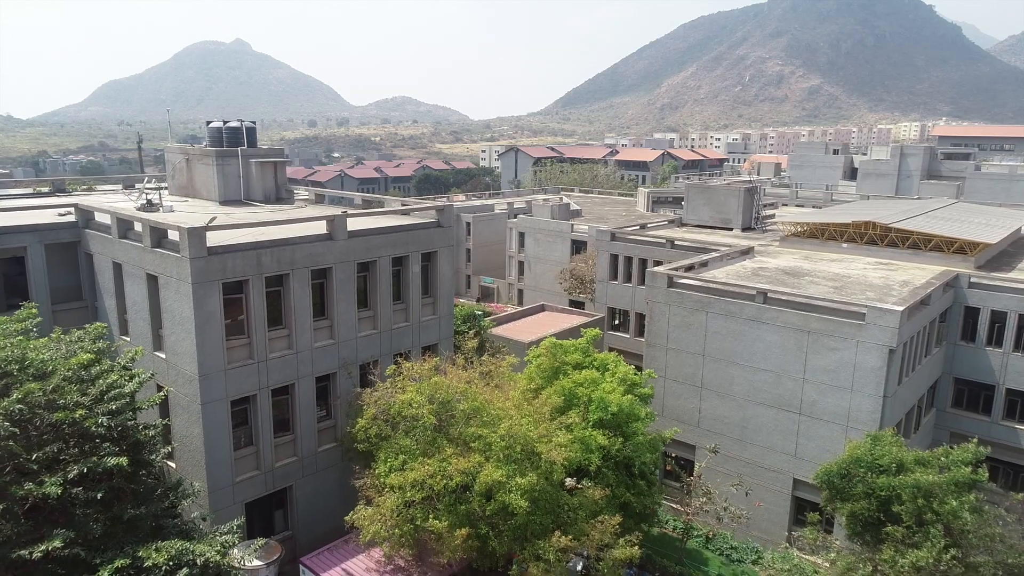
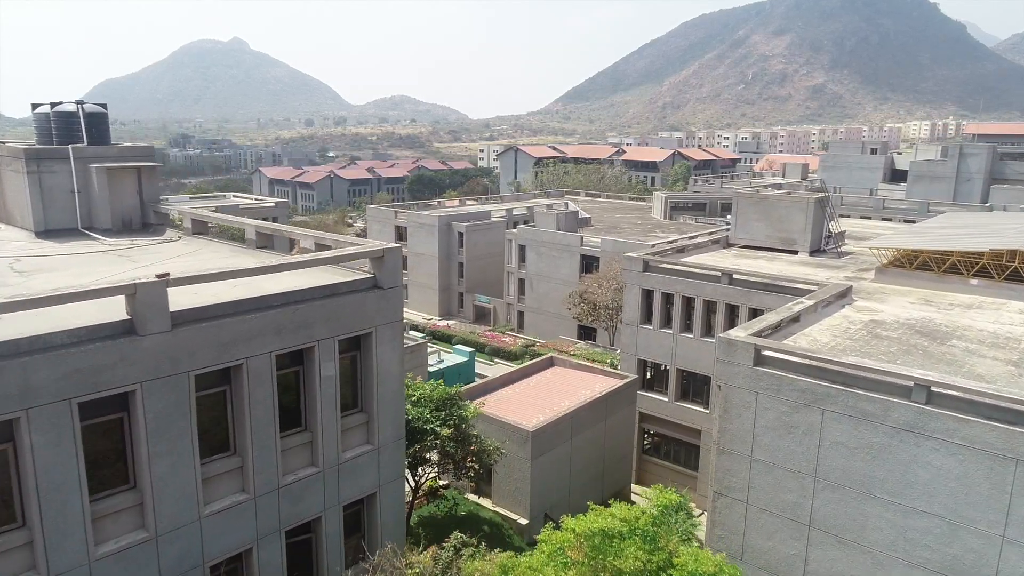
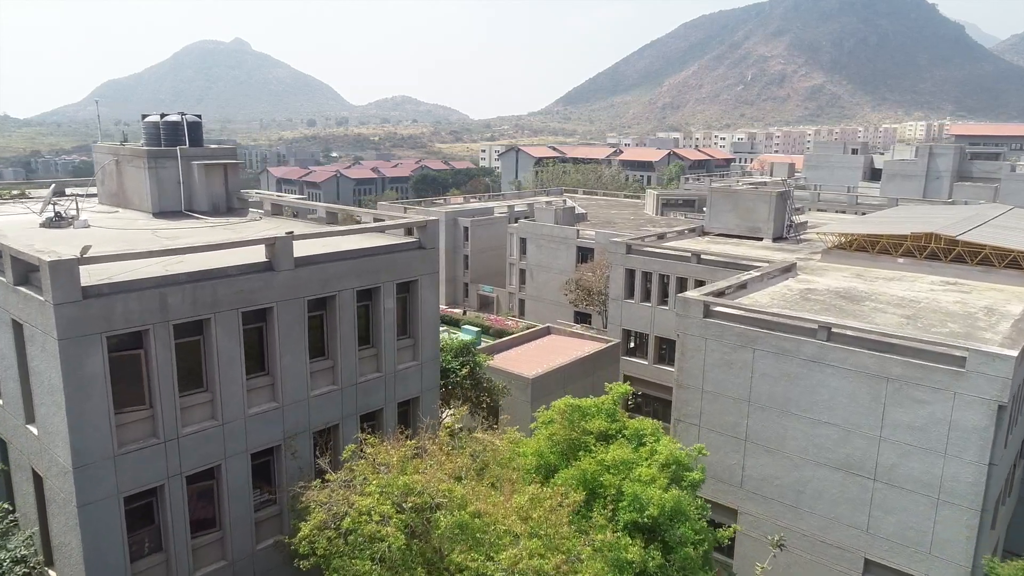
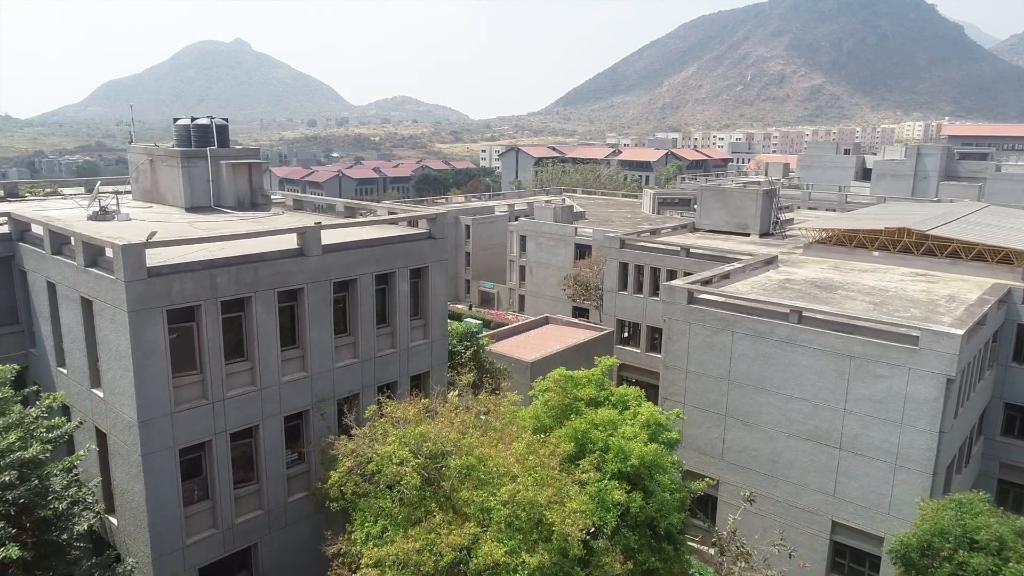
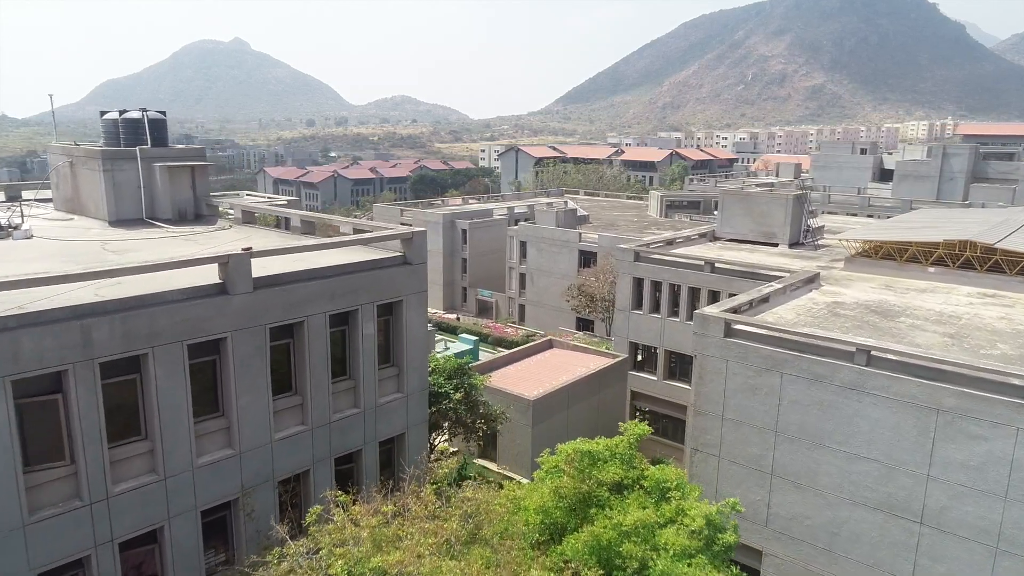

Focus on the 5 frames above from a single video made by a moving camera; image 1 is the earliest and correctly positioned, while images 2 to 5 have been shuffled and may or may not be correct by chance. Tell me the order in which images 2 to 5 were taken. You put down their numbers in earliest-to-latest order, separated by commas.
4, 3, 5, 2
